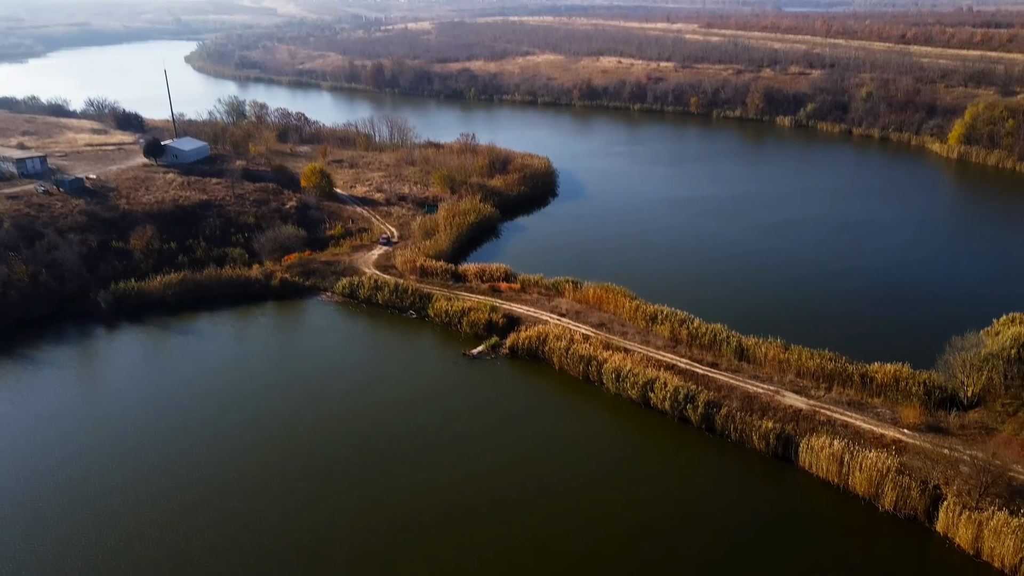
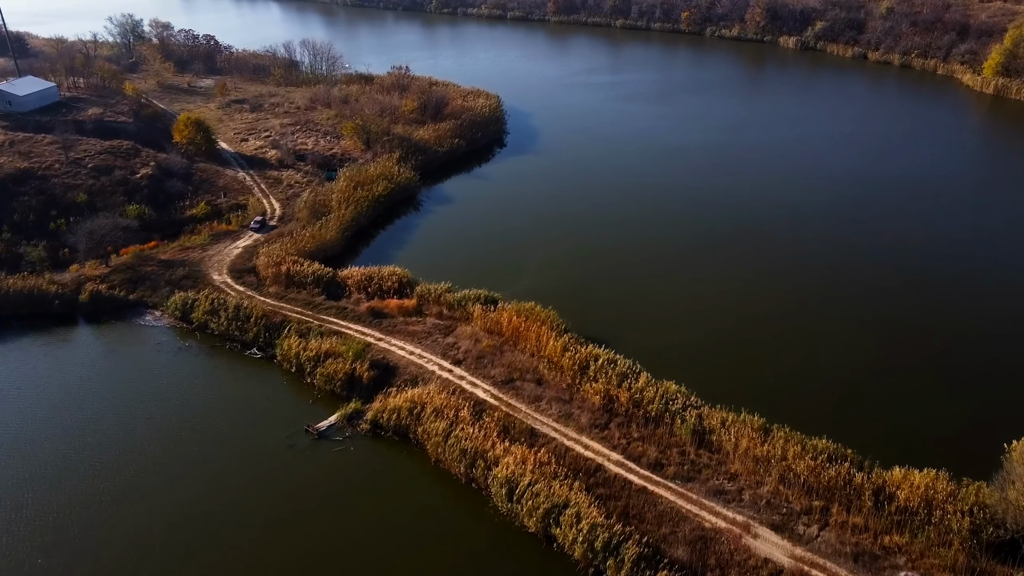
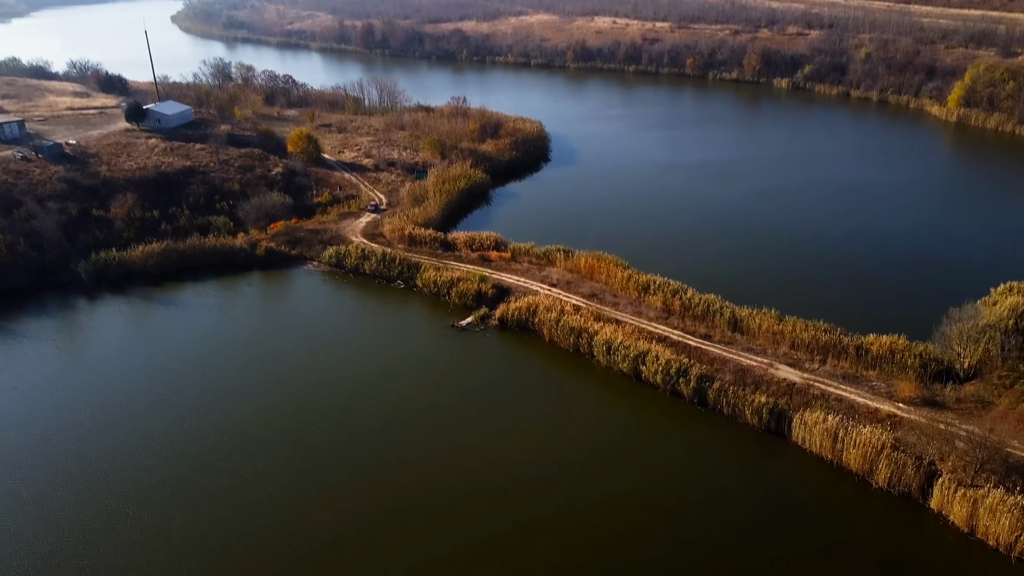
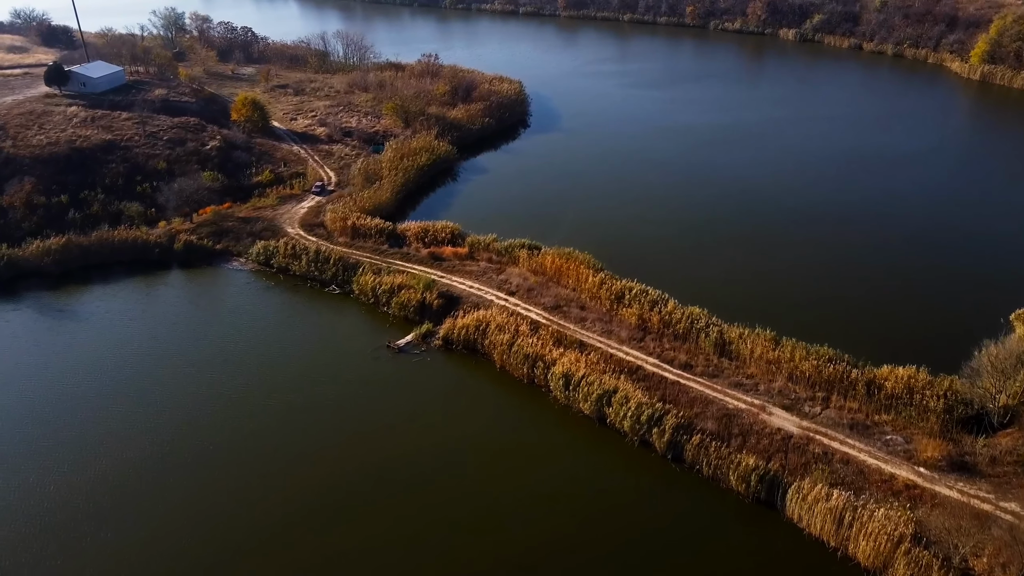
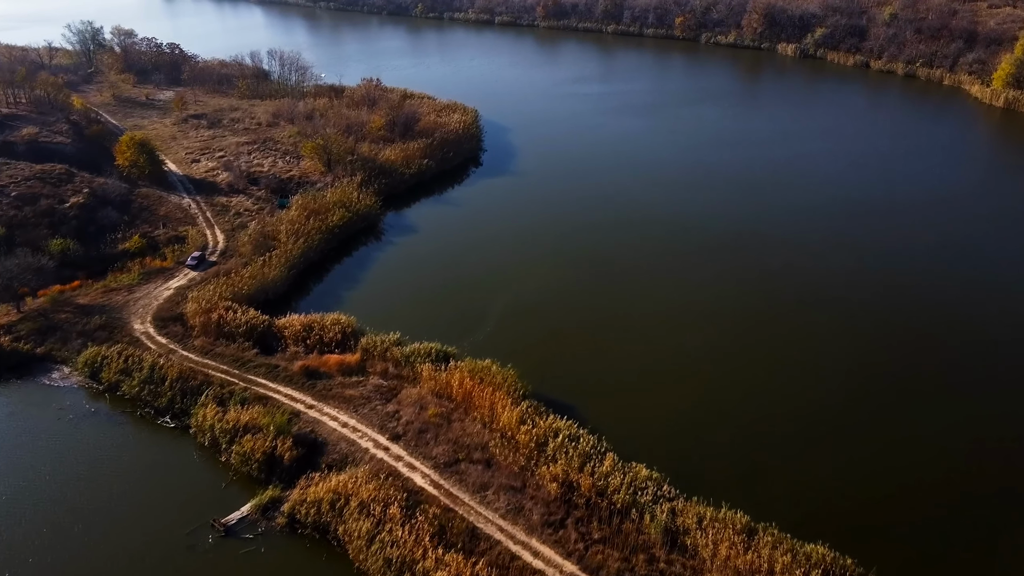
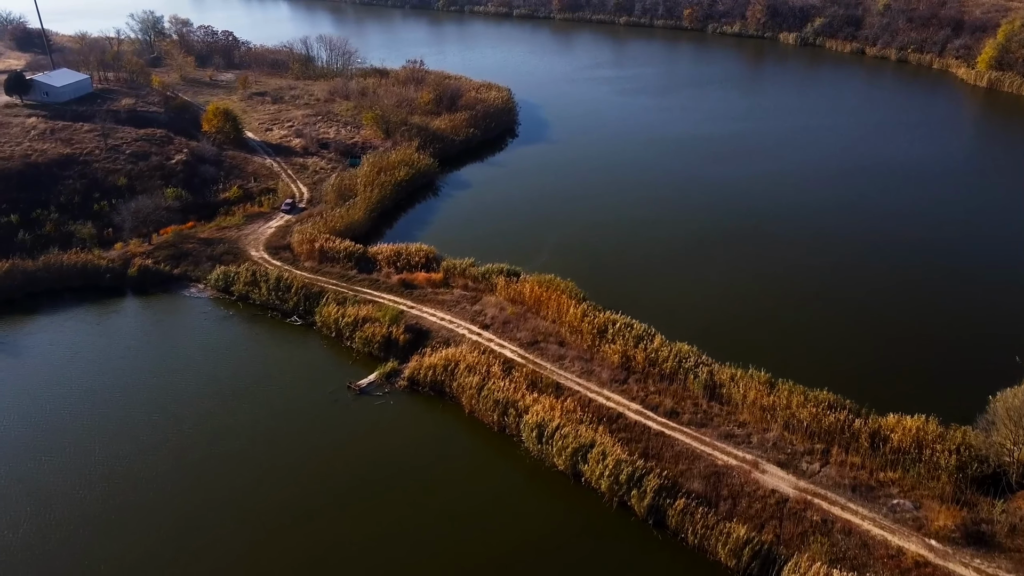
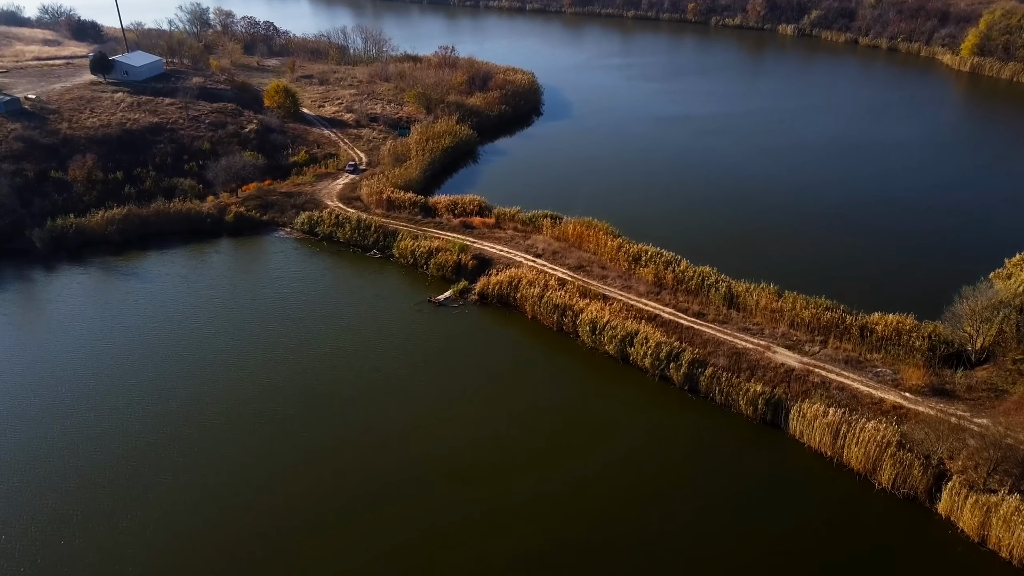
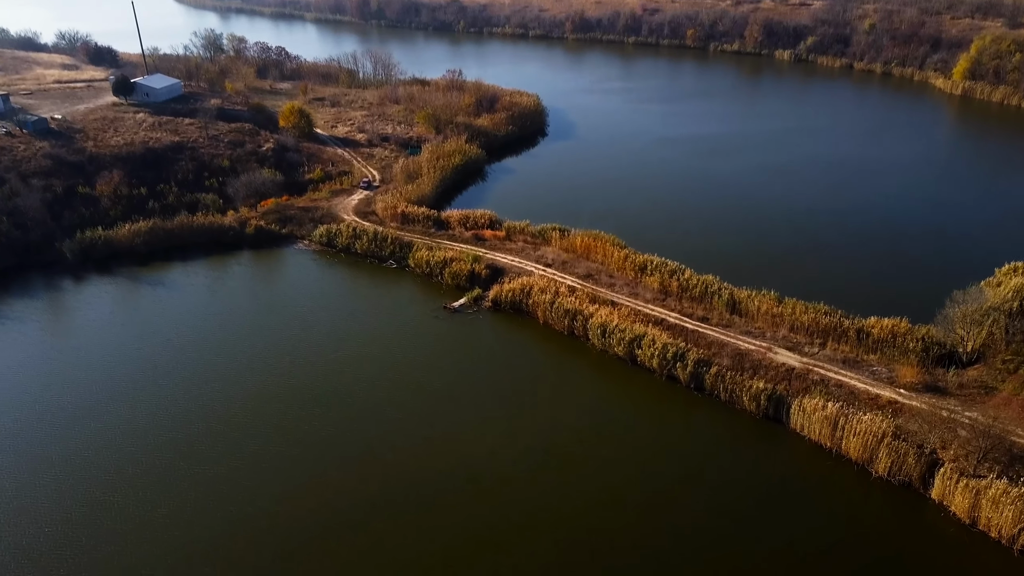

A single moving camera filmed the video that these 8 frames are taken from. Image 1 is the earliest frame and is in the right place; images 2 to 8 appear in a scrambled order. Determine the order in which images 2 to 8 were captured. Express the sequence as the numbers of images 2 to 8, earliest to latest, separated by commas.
3, 8, 7, 4, 6, 2, 5
